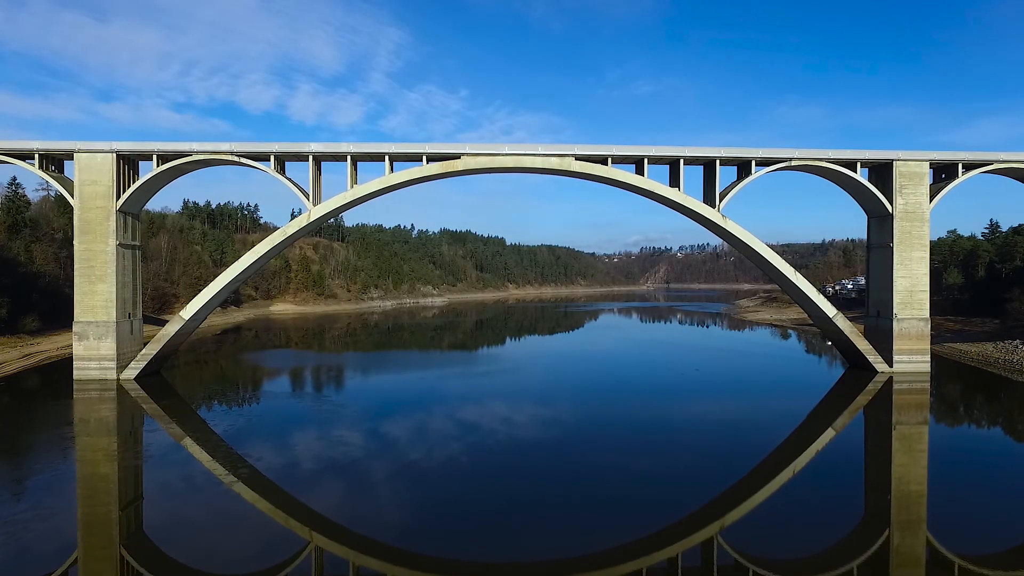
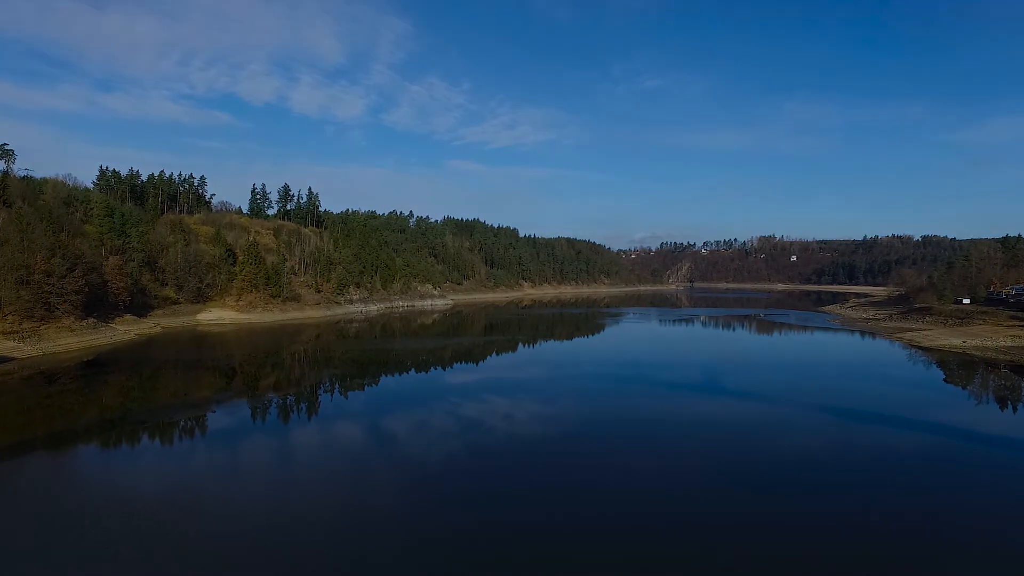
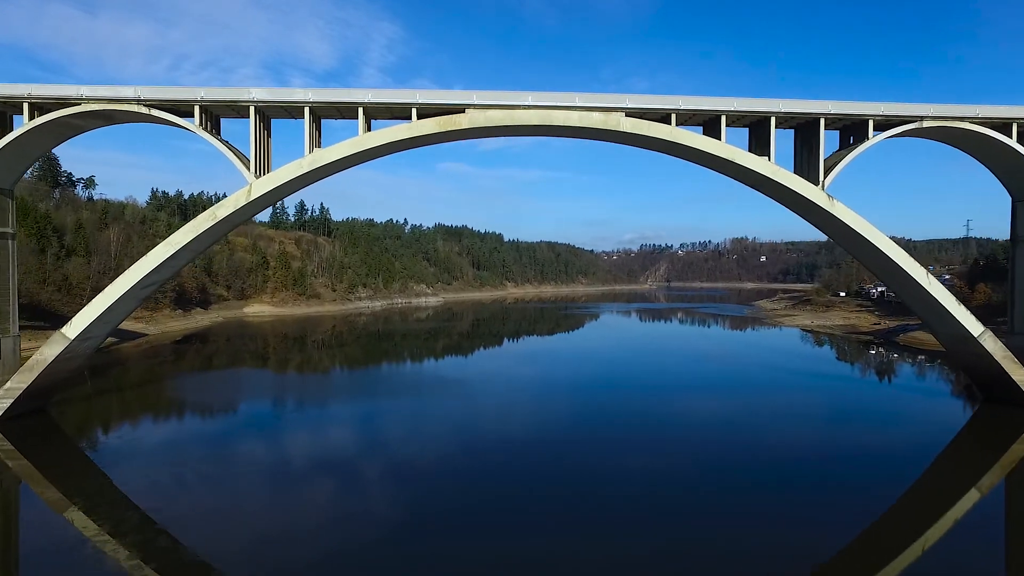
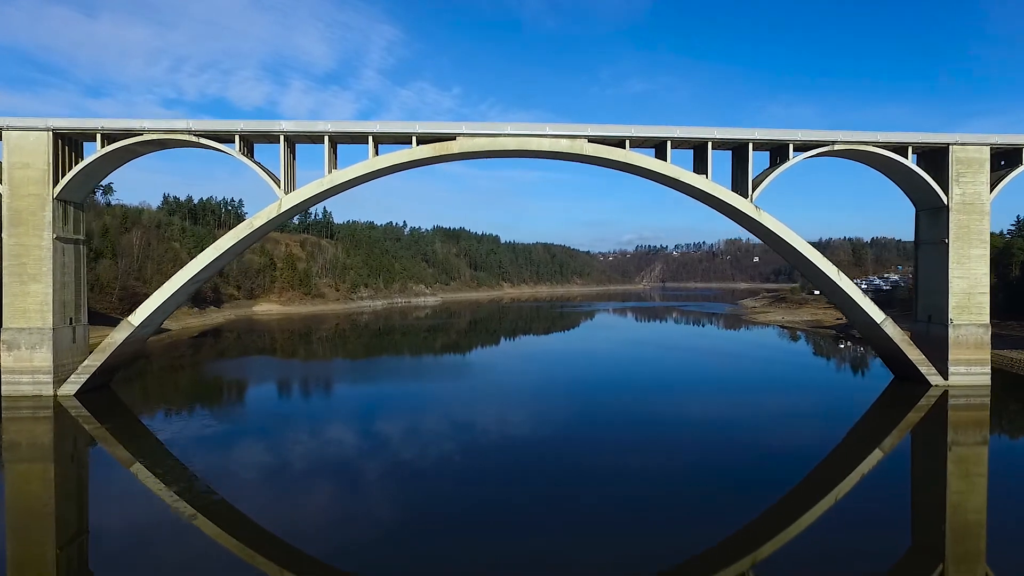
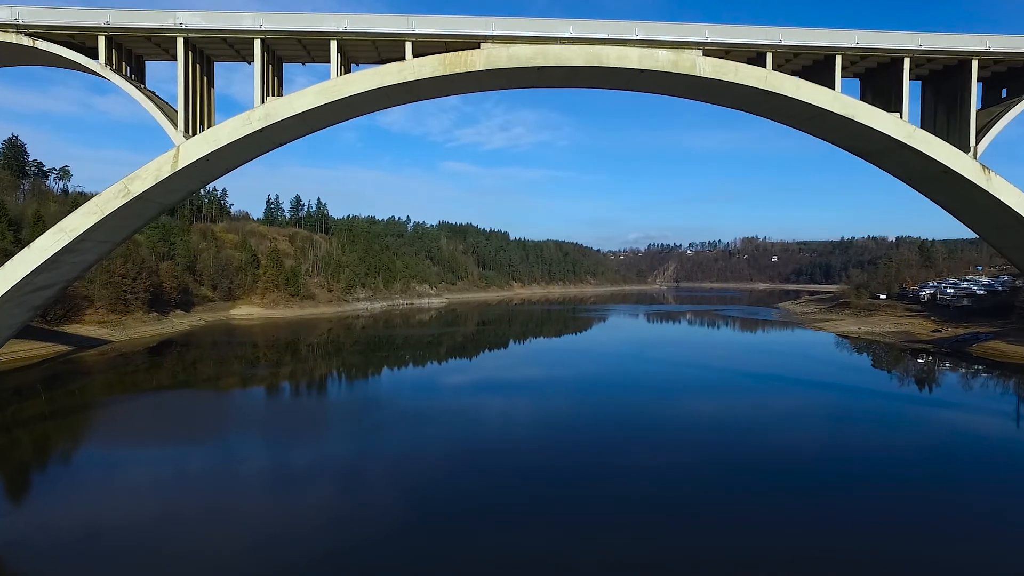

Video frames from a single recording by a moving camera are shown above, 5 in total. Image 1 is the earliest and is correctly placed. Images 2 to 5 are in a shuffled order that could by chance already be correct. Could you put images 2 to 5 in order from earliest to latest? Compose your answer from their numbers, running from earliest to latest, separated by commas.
4, 3, 5, 2
